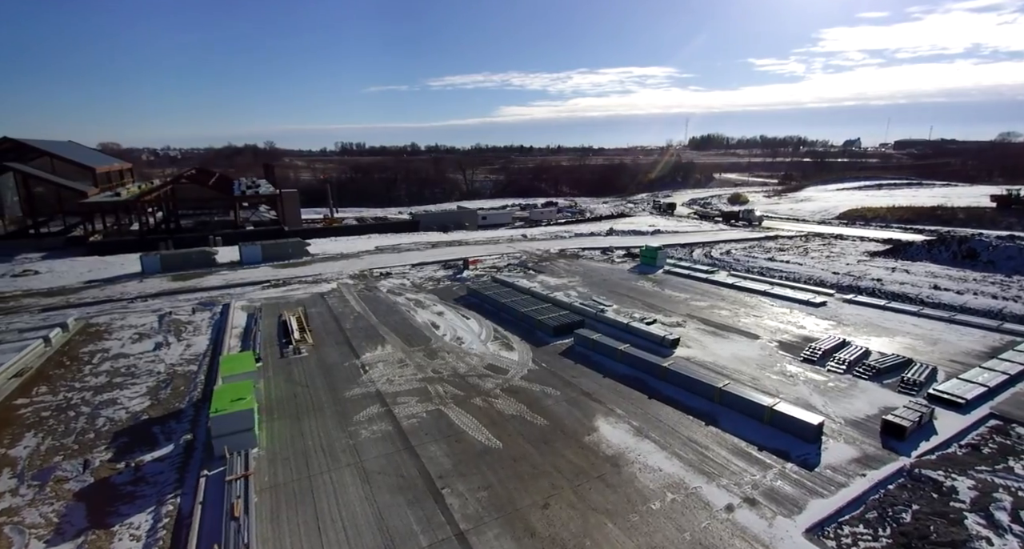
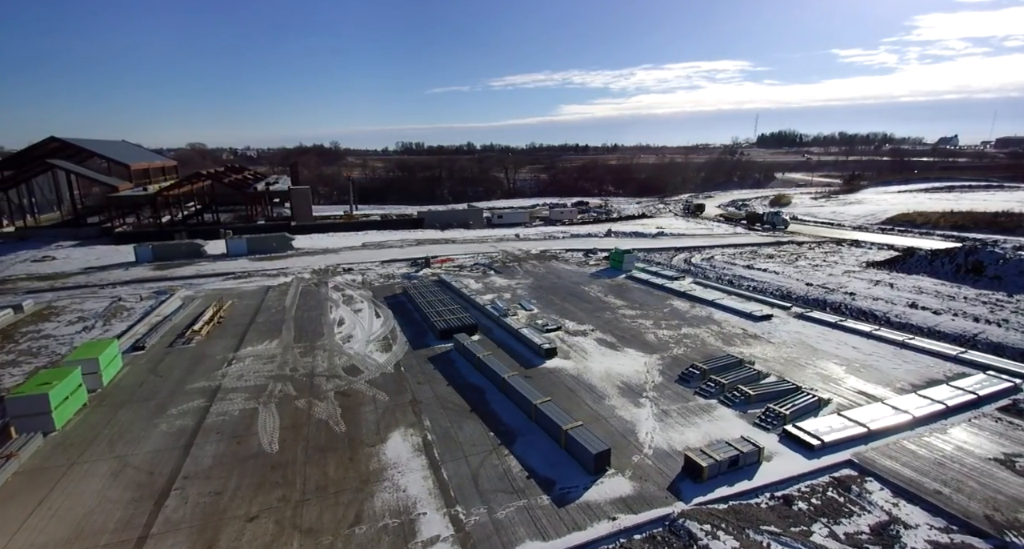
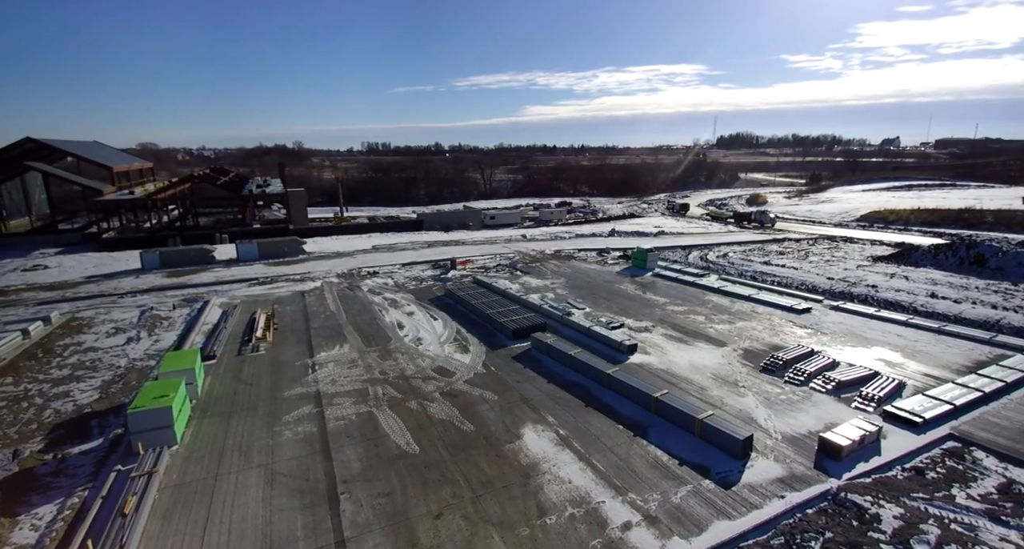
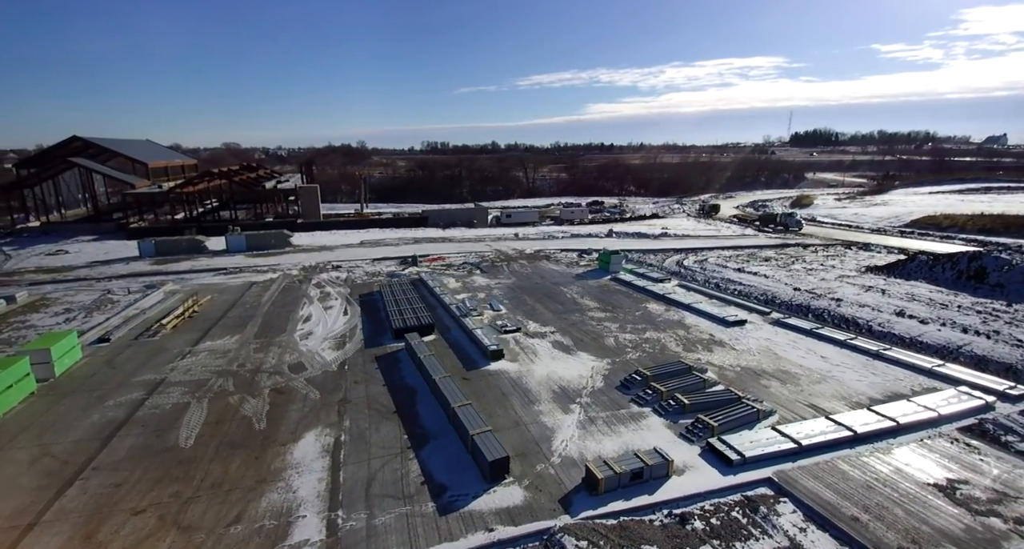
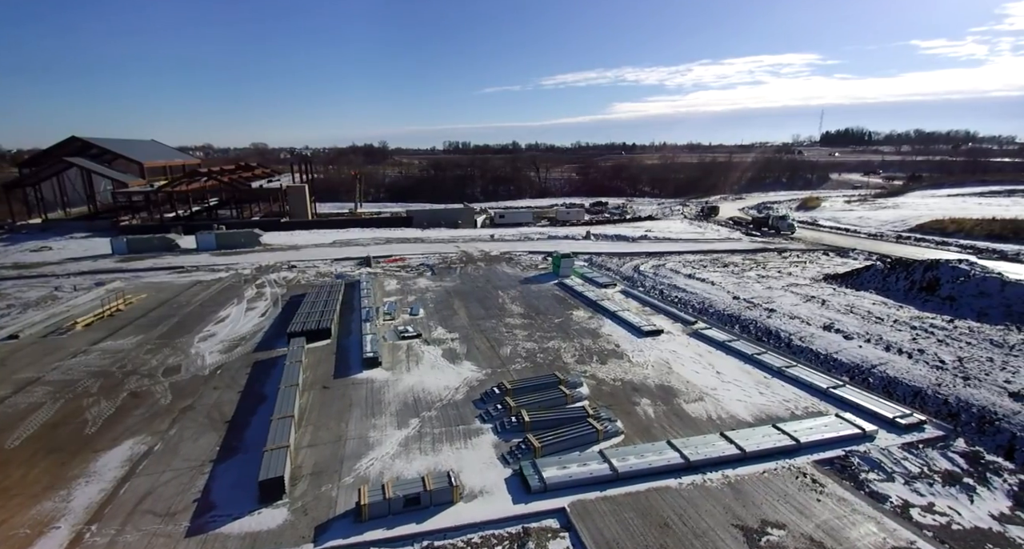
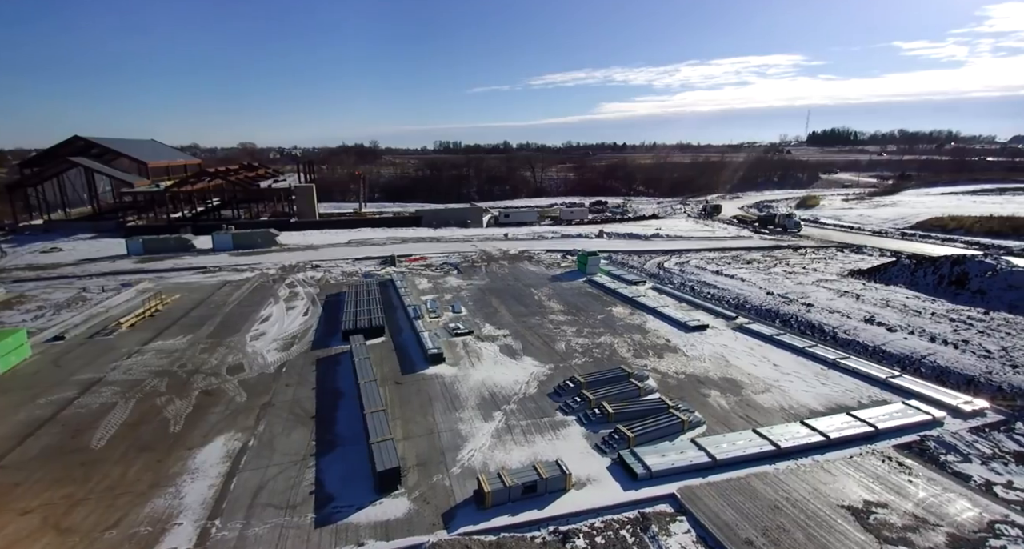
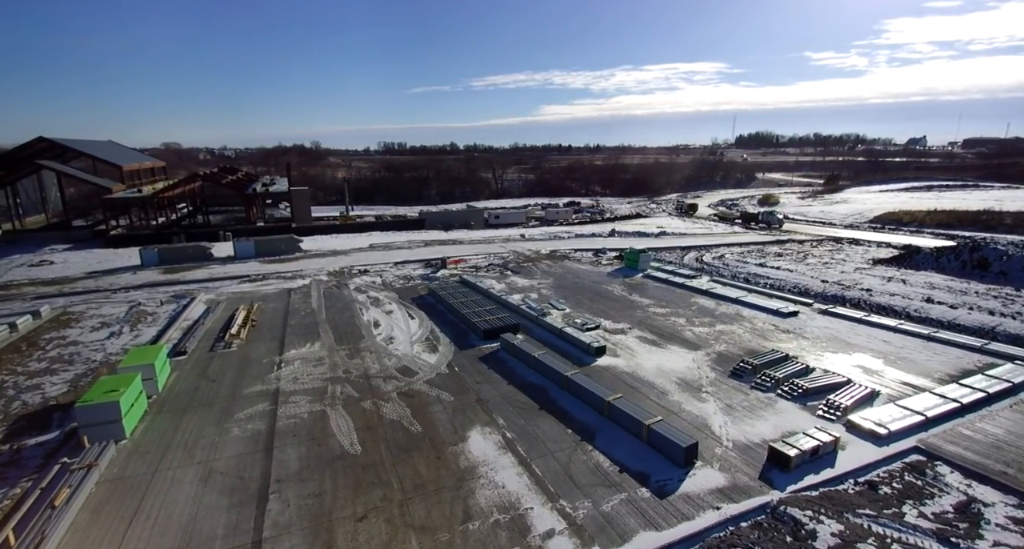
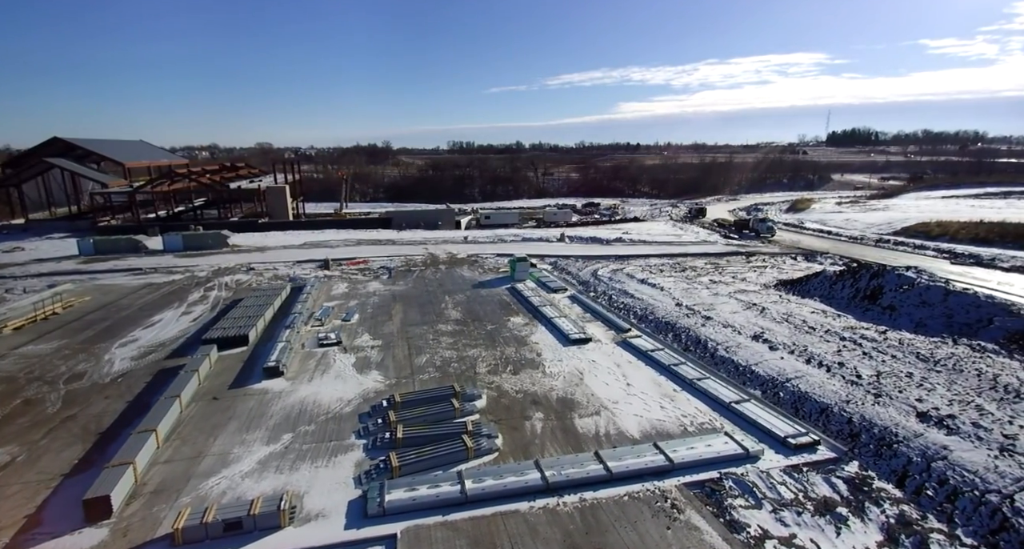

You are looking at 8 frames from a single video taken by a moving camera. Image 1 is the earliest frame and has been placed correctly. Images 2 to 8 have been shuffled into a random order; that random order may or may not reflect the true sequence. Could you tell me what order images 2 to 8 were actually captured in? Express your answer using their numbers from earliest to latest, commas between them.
3, 7, 2, 4, 6, 5, 8
